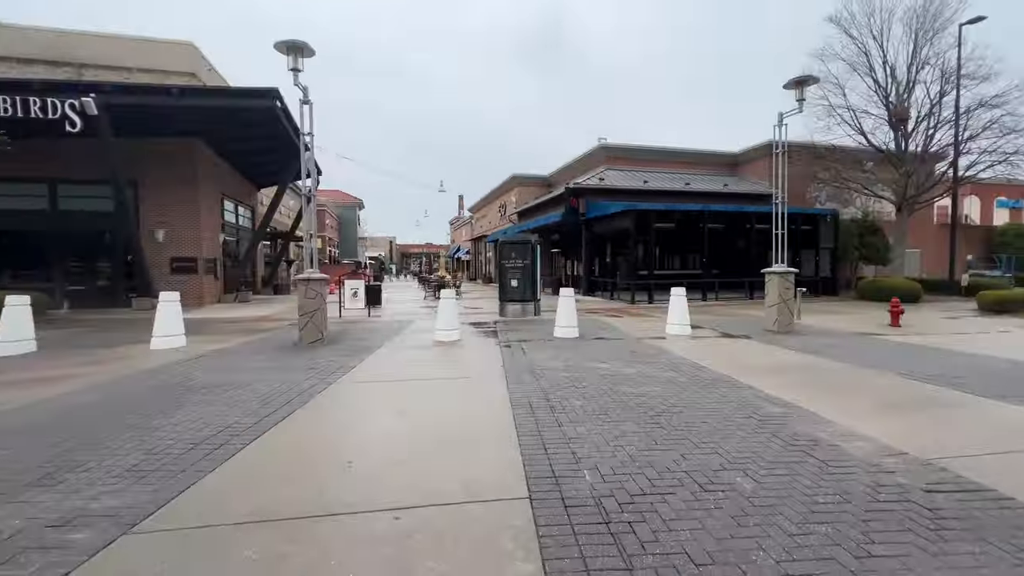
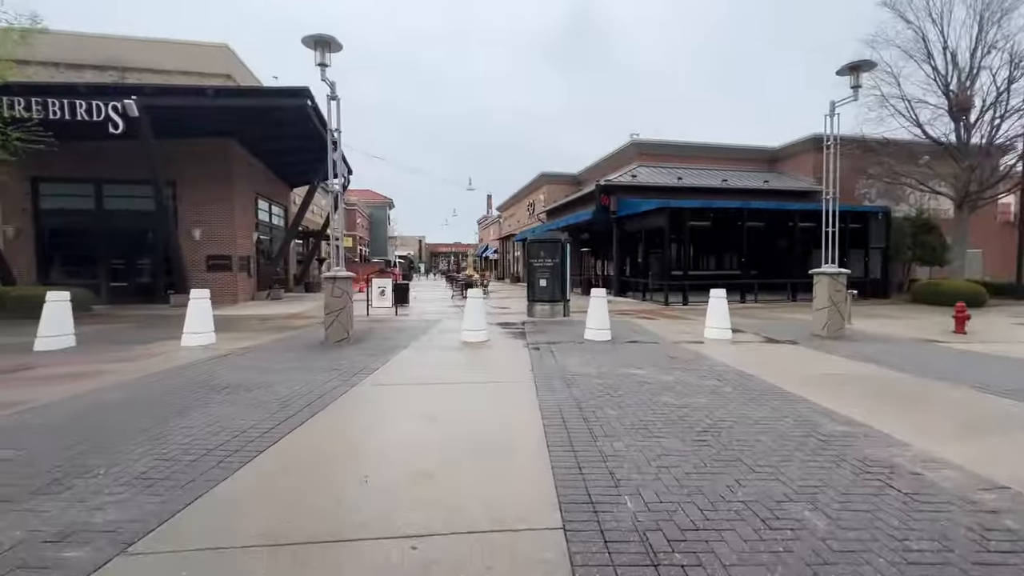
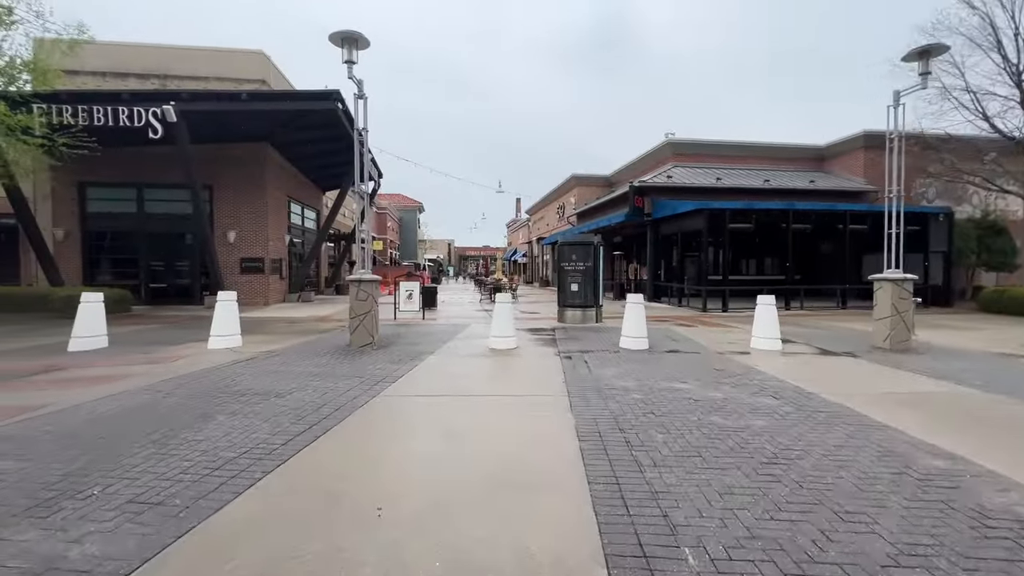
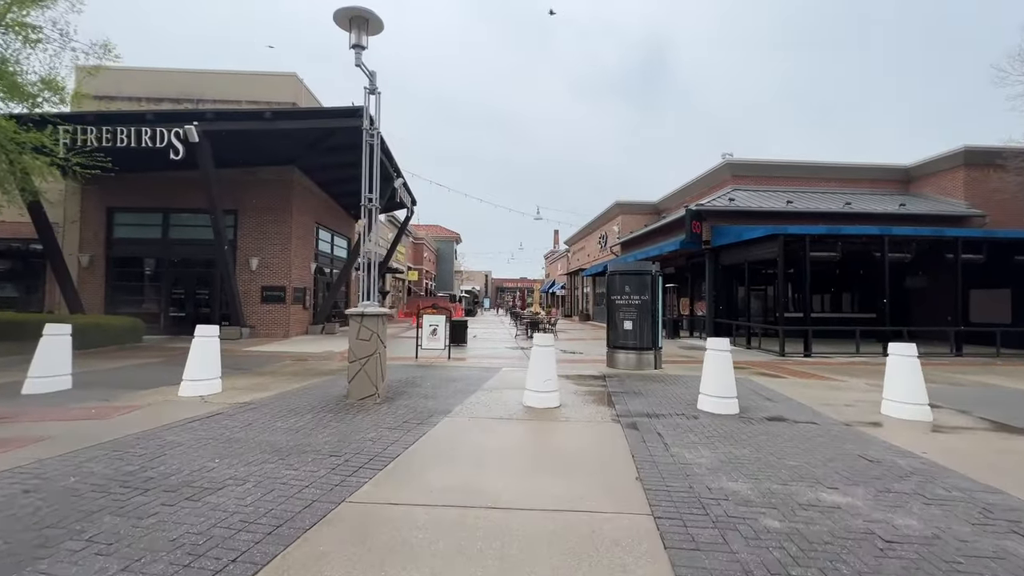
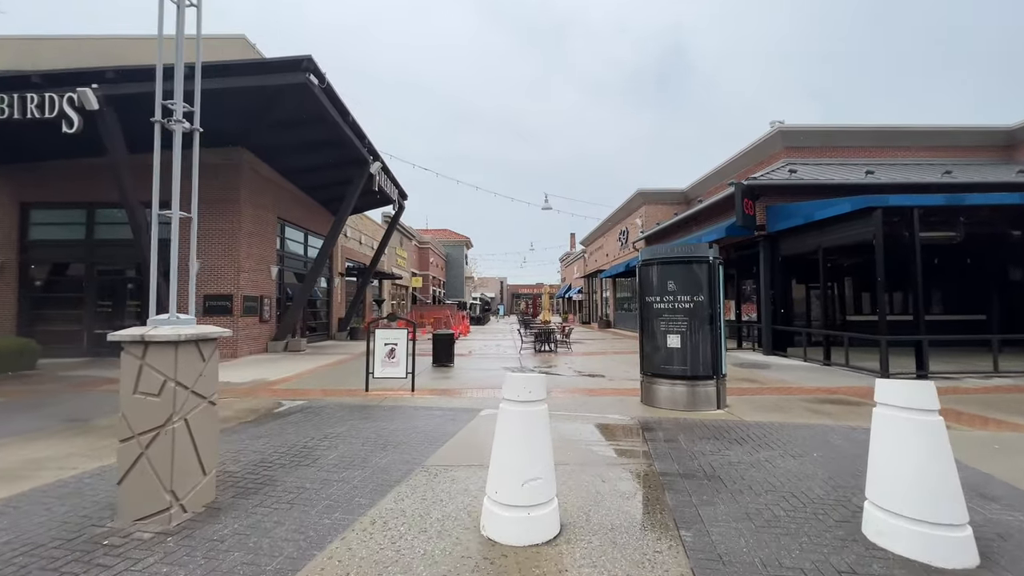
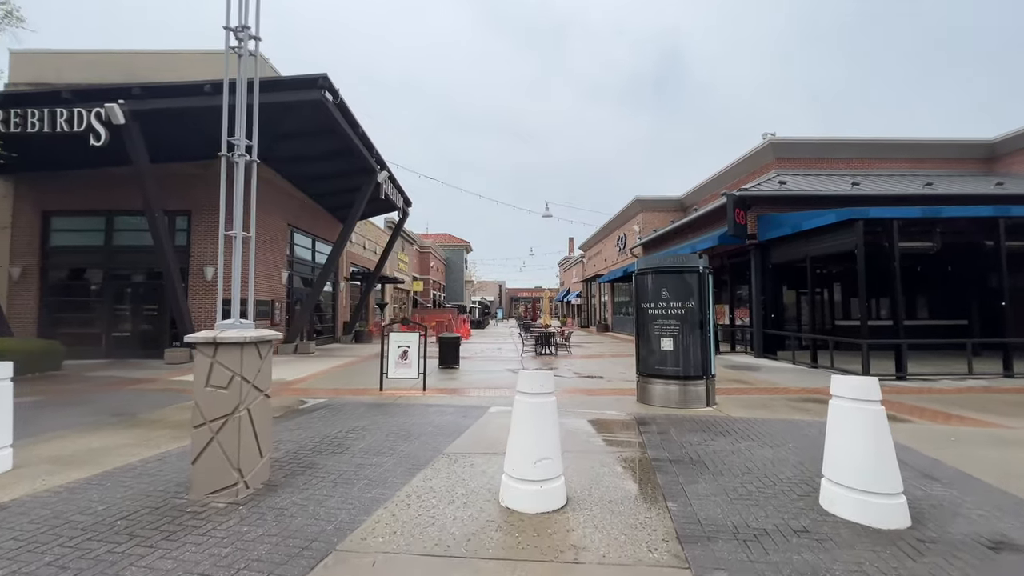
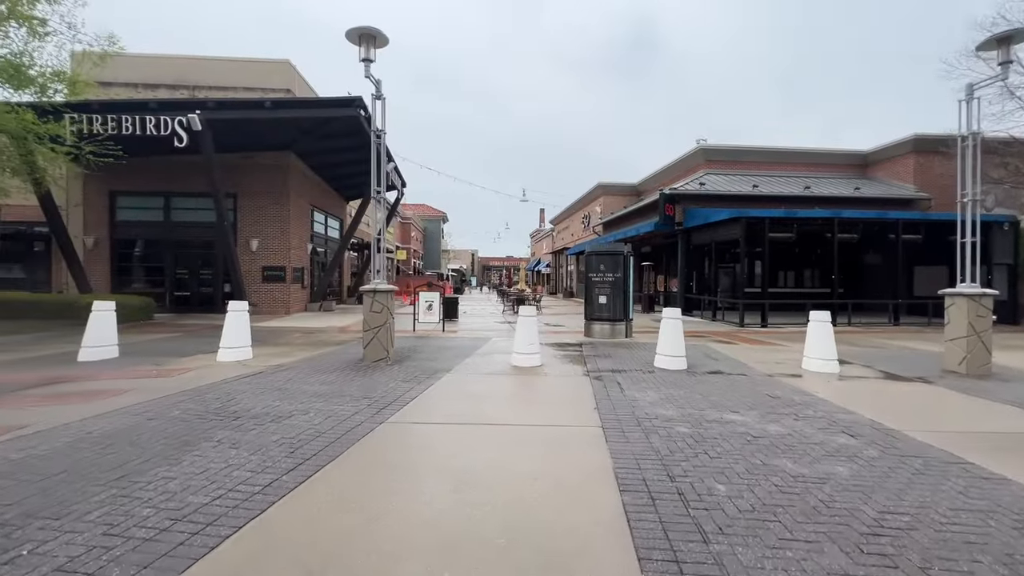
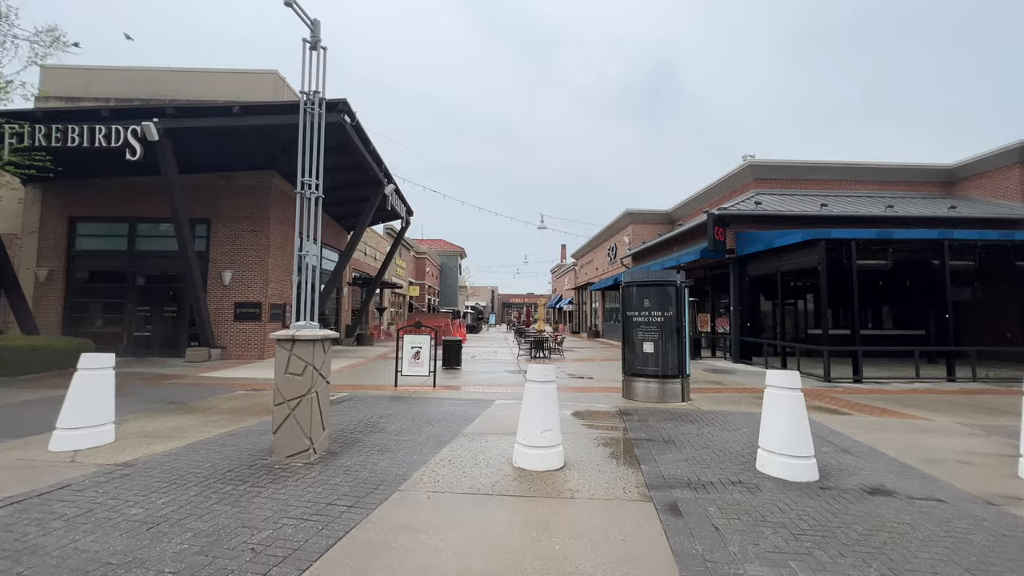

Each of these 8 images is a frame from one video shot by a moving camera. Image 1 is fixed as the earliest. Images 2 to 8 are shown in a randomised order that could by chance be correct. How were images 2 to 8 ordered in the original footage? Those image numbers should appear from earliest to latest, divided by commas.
2, 3, 7, 4, 8, 6, 5
